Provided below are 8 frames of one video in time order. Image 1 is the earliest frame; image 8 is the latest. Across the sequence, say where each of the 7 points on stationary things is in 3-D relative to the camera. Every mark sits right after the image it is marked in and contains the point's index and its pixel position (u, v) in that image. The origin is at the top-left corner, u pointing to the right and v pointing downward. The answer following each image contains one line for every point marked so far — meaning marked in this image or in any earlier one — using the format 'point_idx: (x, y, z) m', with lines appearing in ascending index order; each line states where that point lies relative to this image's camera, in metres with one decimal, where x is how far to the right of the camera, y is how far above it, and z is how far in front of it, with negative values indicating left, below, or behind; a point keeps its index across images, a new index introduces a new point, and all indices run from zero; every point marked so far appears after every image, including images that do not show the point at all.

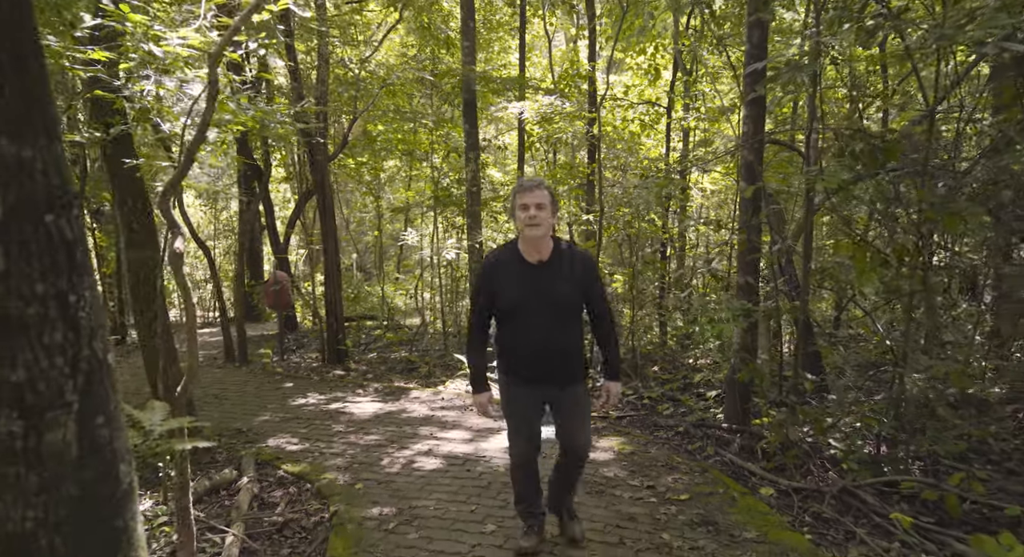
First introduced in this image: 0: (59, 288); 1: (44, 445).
0: (-1.1, 0.0, +1.7) m
1: (-1.1, -0.4, +1.7) m
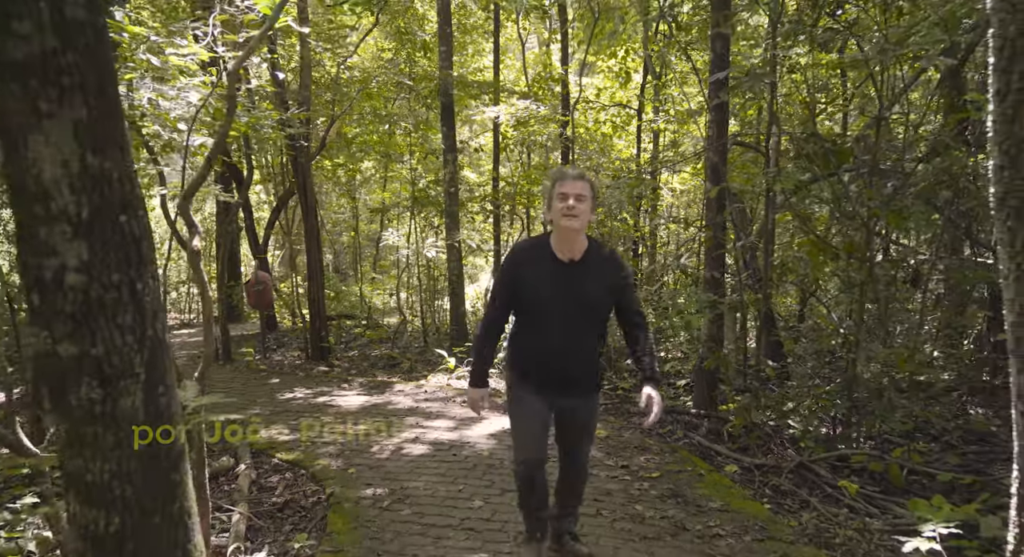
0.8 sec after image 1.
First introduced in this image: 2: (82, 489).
0: (-1.1, 0.0, +2.0) m
1: (-1.1, -0.4, +2.0) m
2: (-1.3, -0.6, +2.1) m
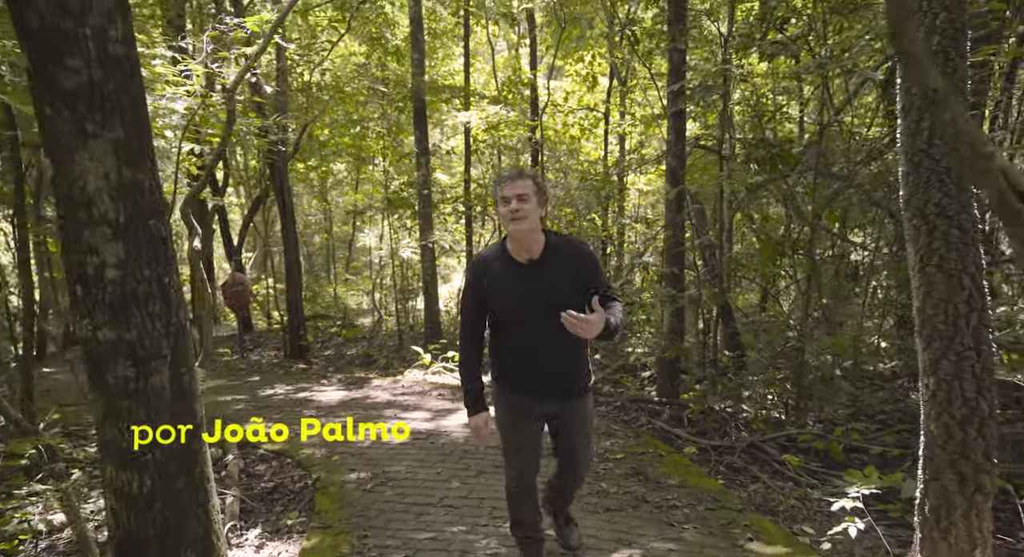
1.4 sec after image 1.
0: (-1.2, 0.0, +2.4) m
1: (-1.2, -0.4, +2.4) m
2: (-1.3, -0.6, +2.4) m
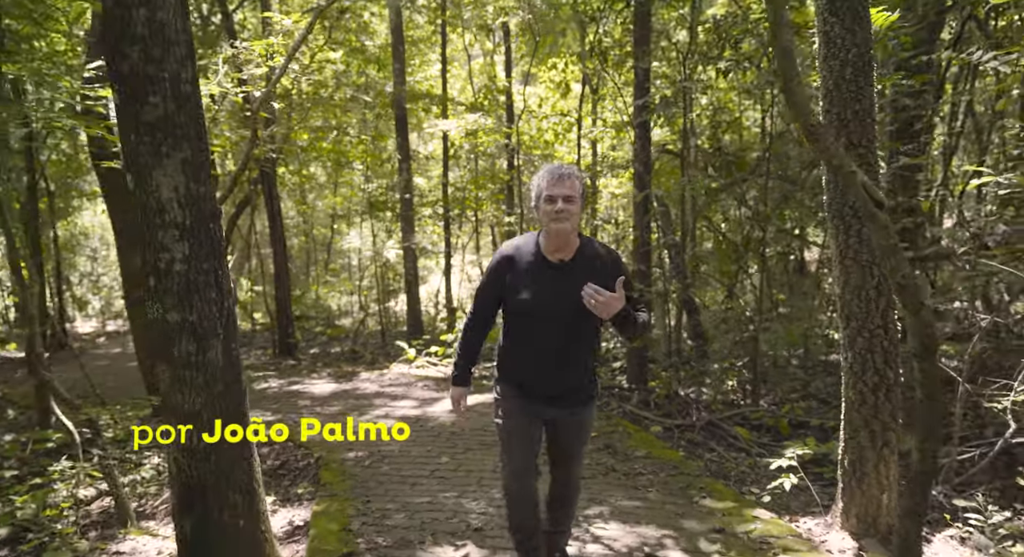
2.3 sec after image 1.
0: (-1.2, +0.1, +2.9) m
1: (-1.3, -0.3, +2.9) m
2: (-1.4, -0.6, +2.9) m
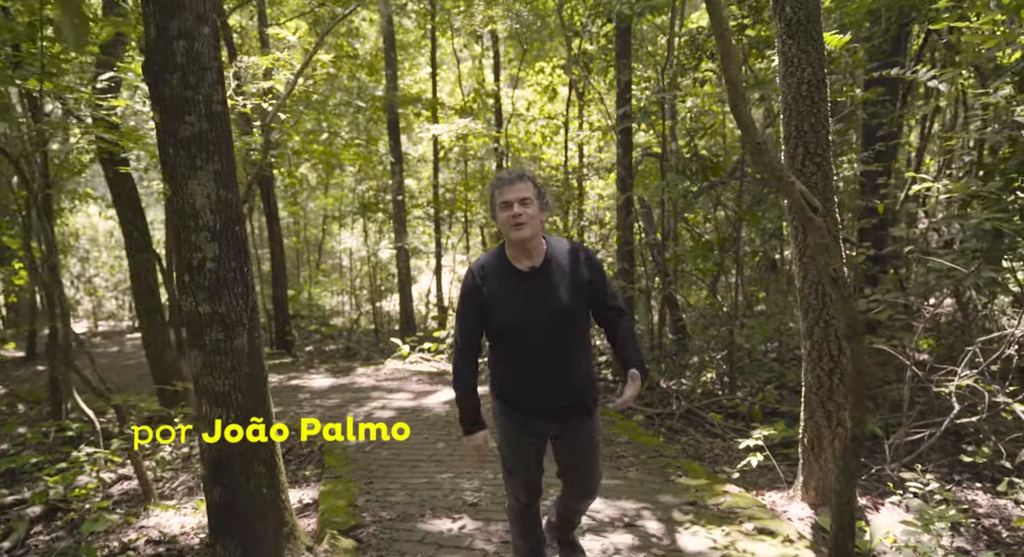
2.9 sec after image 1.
0: (-1.3, +0.1, +3.3) m
1: (-1.3, -0.3, +3.3) m
2: (-1.4, -0.6, +3.3) m
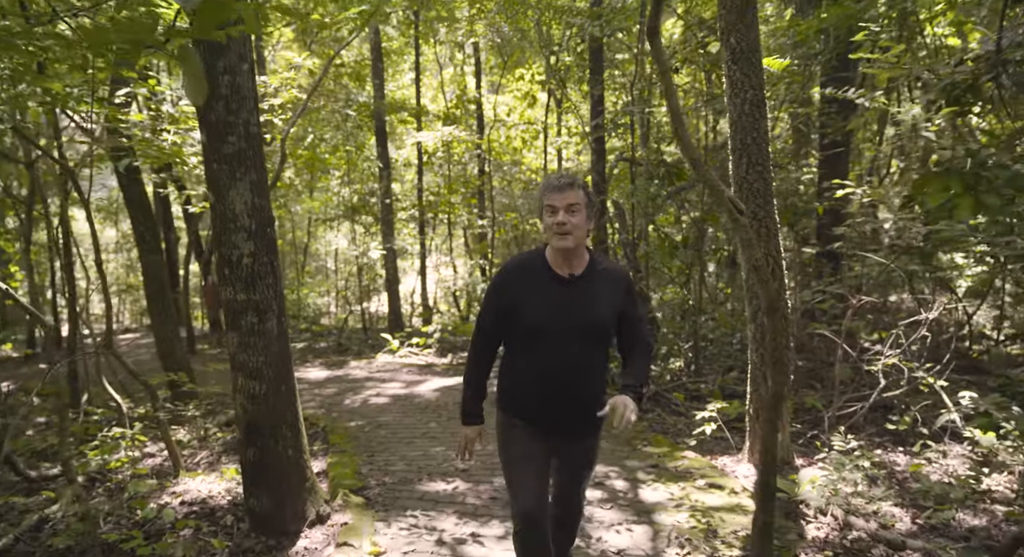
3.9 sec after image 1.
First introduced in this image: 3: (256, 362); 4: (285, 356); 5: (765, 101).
0: (-1.4, +0.1, +3.9) m
1: (-1.4, -0.3, +4.0) m
2: (-1.5, -0.5, +4.0) m
3: (-1.5, -0.5, +4.0) m
4: (-1.3, -0.5, +4.1) m
5: (+1.8, +1.3, +5.1) m
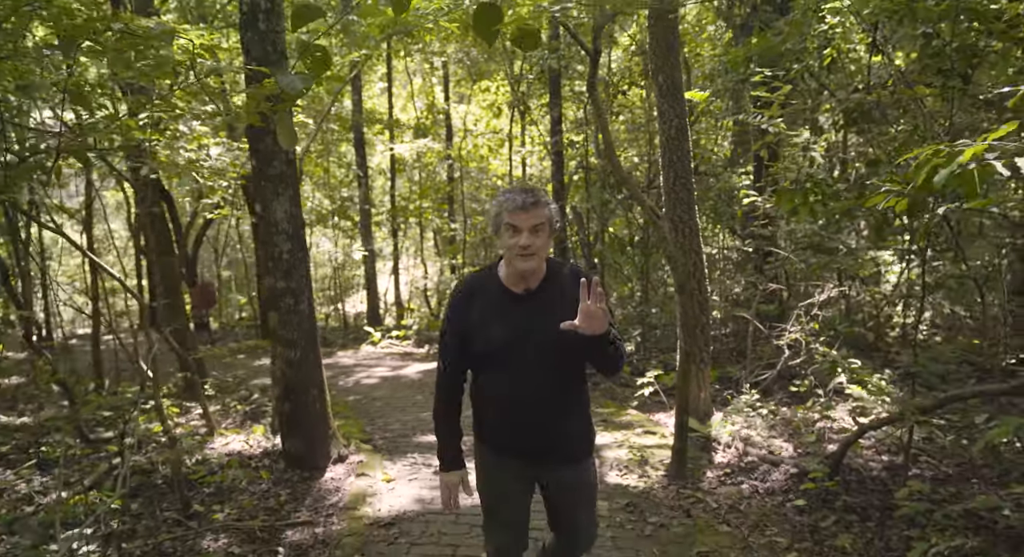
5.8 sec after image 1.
0: (-1.5, +0.2, +5.1) m
1: (-1.6, -0.2, +5.1) m
2: (-1.7, -0.5, +5.1) m
3: (-1.6, -0.4, +5.1) m
4: (-1.5, -0.4, +5.3) m
5: (+1.6, +1.4, +6.4) m
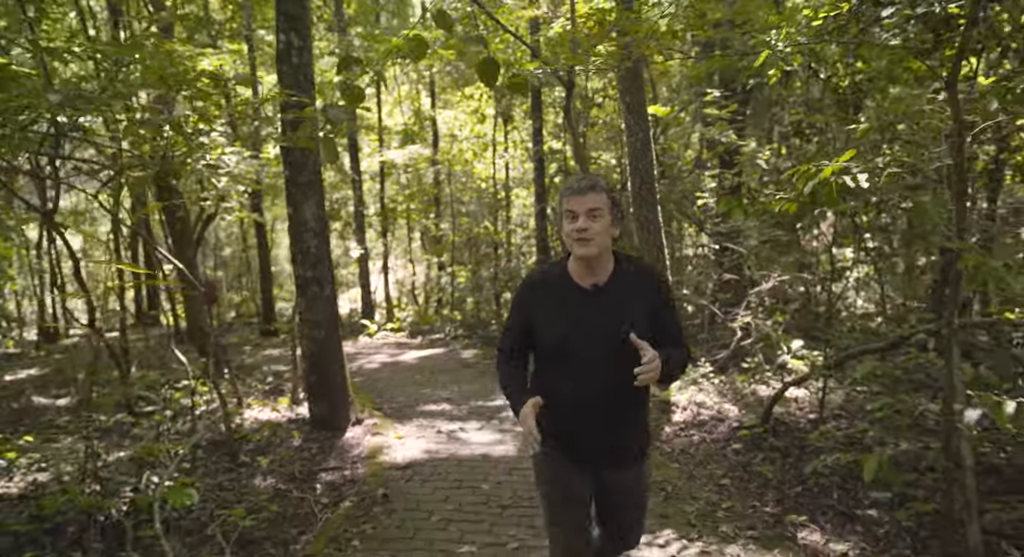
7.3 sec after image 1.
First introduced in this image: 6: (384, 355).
0: (-1.6, +0.3, +6.1) m
1: (-1.6, -0.1, +6.1) m
2: (-1.7, -0.4, +6.1) m
3: (-1.7, -0.3, +6.1) m
4: (-1.6, -0.3, +6.2) m
5: (+1.5, +1.5, +7.5) m
6: (-2.0, -1.2, +10.9) m
